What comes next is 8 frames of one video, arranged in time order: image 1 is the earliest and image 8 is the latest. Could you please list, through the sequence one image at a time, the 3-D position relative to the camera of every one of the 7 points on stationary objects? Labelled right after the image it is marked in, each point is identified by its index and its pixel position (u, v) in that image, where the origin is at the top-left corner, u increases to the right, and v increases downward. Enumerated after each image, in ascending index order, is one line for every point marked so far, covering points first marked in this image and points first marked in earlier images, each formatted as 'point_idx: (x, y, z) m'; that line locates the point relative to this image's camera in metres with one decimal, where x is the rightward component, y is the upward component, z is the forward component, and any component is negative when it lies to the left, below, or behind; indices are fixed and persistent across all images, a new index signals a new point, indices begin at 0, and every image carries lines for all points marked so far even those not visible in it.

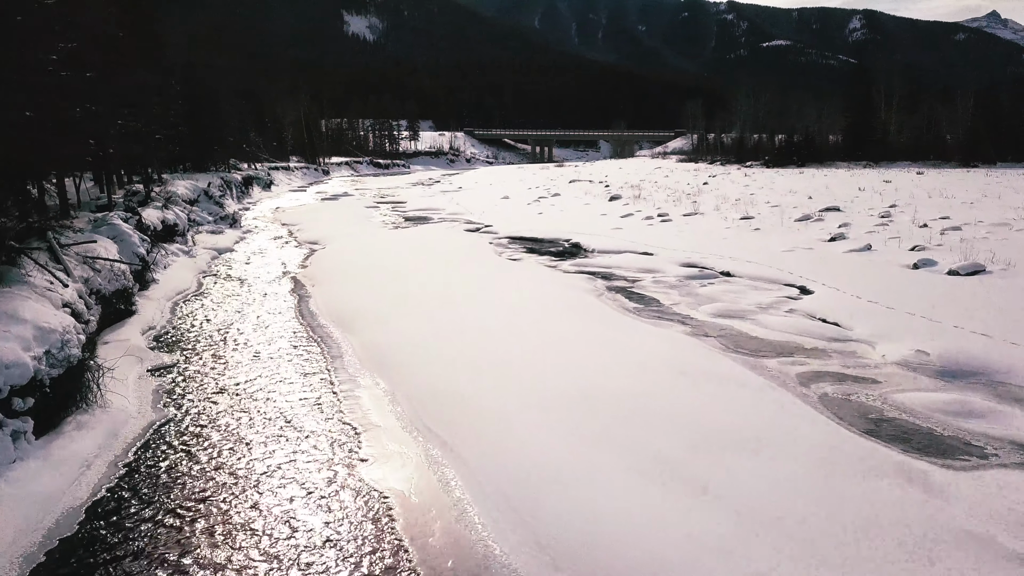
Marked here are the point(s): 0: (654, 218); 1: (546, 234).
0: (+3.0, +1.5, +16.6) m
1: (+0.6, +1.1, +15.0) m
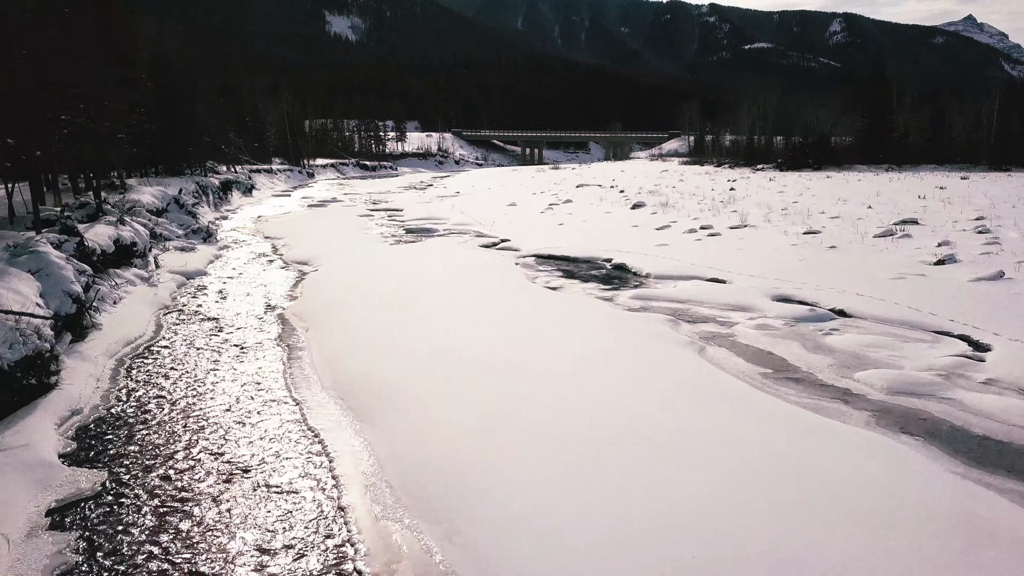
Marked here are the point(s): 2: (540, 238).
0: (+3.4, +1.0, +14.4) m
1: (+1.0, +0.6, +12.7) m
2: (+0.5, +1.0, +14.5) m
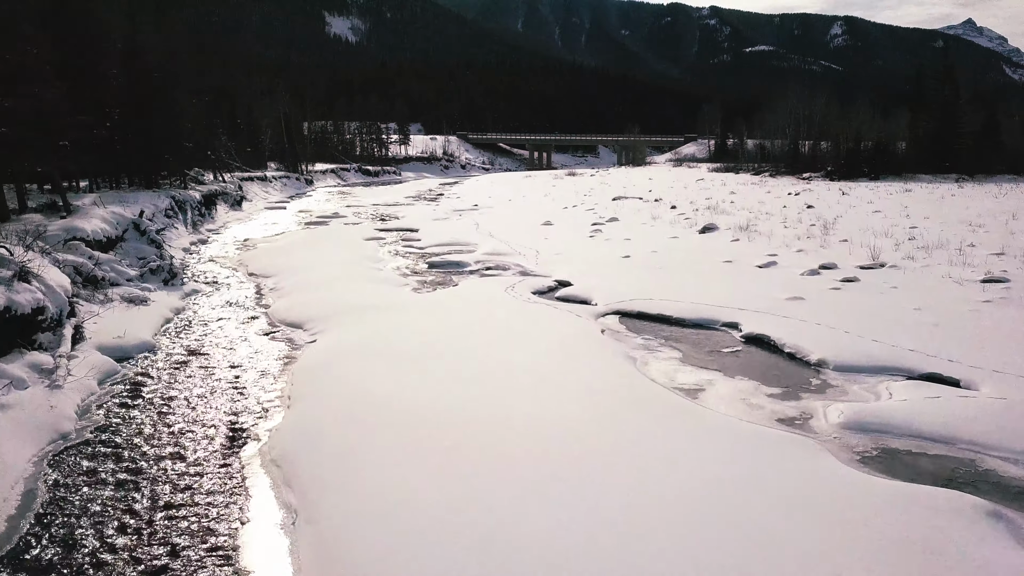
0: (+4.3, +0.2, +10.8) m
1: (+1.9, -0.2, +9.1) m
2: (+1.4, +0.1, +11.0) m
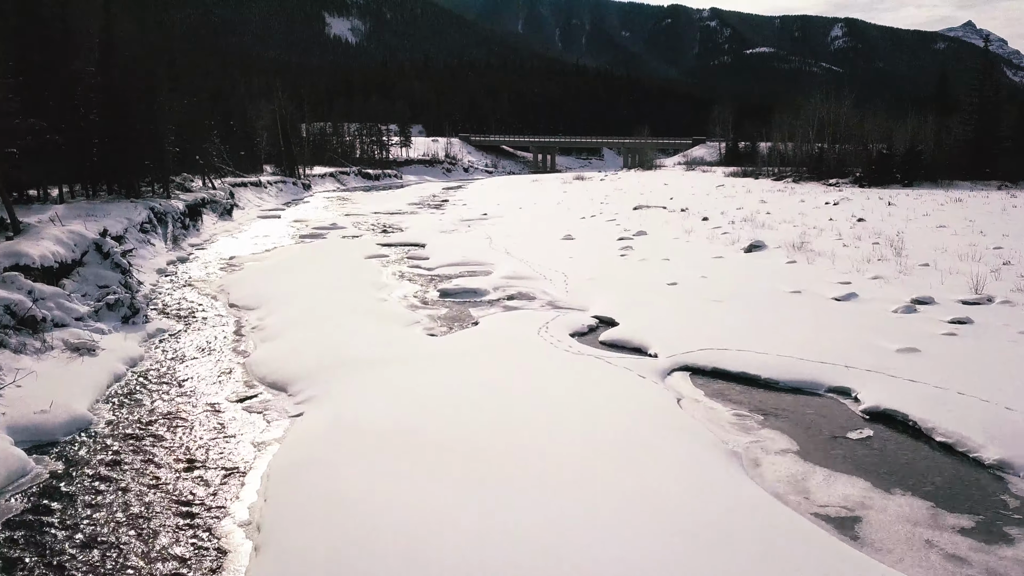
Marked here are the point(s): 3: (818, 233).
0: (+4.6, -0.3, +8.9) m
1: (+2.3, -0.7, +7.2) m
2: (+1.8, -0.3, +9.1) m
3: (+6.0, +1.1, +15.3) m
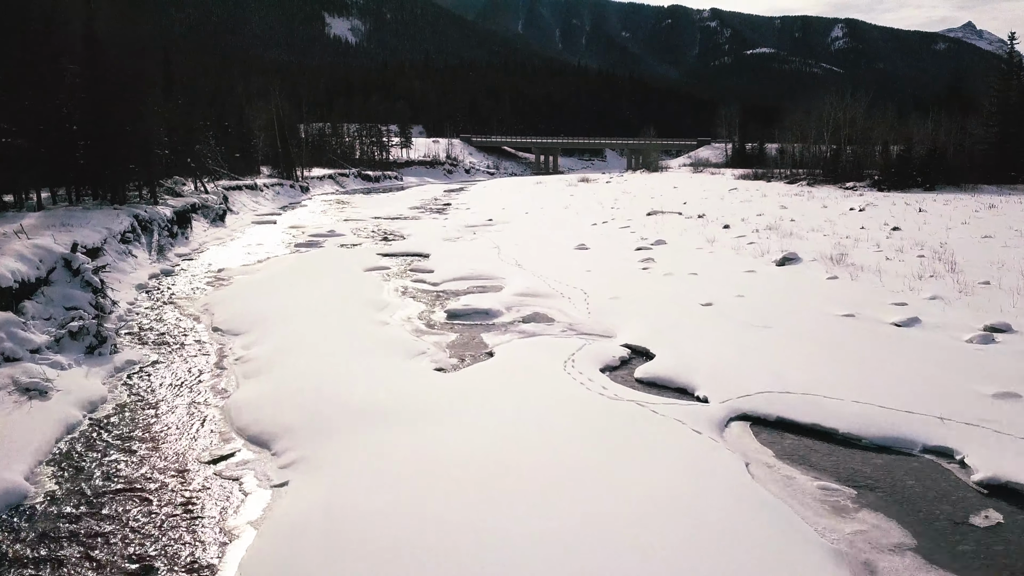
0: (+4.9, -0.5, +7.8) m
1: (+2.5, -0.9, +6.1) m
2: (+2.0, -0.6, +7.9) m
3: (+6.2, +0.8, +14.2) m
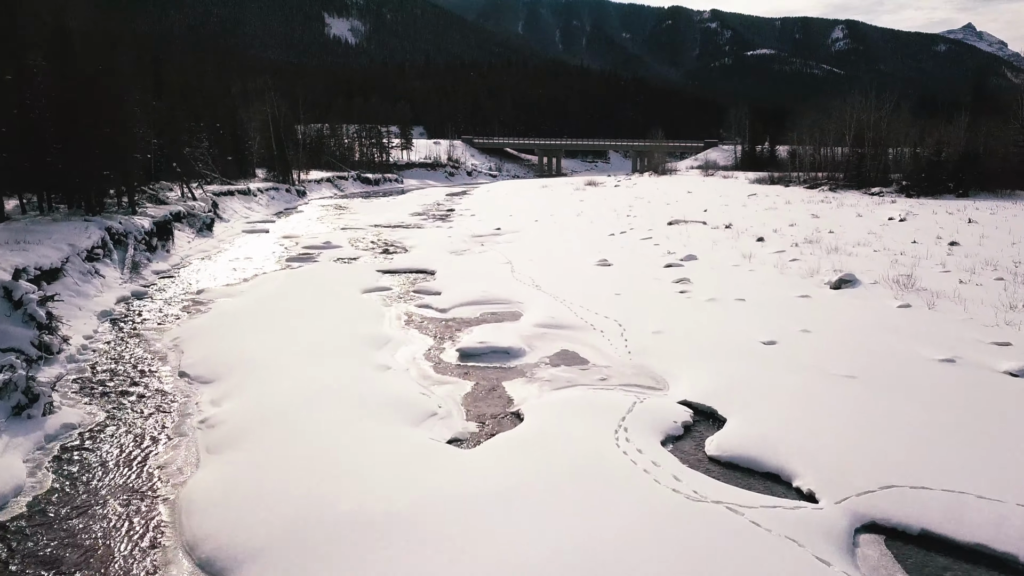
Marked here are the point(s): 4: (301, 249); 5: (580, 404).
0: (+5.1, -0.9, +6.2) m
1: (+2.8, -1.3, +4.5) m
2: (+2.2, -1.0, +6.3) m
3: (+6.4, +0.4, +12.6) m
4: (-4.9, +0.9, +18.3) m
5: (+0.6, -1.0, +6.7) m
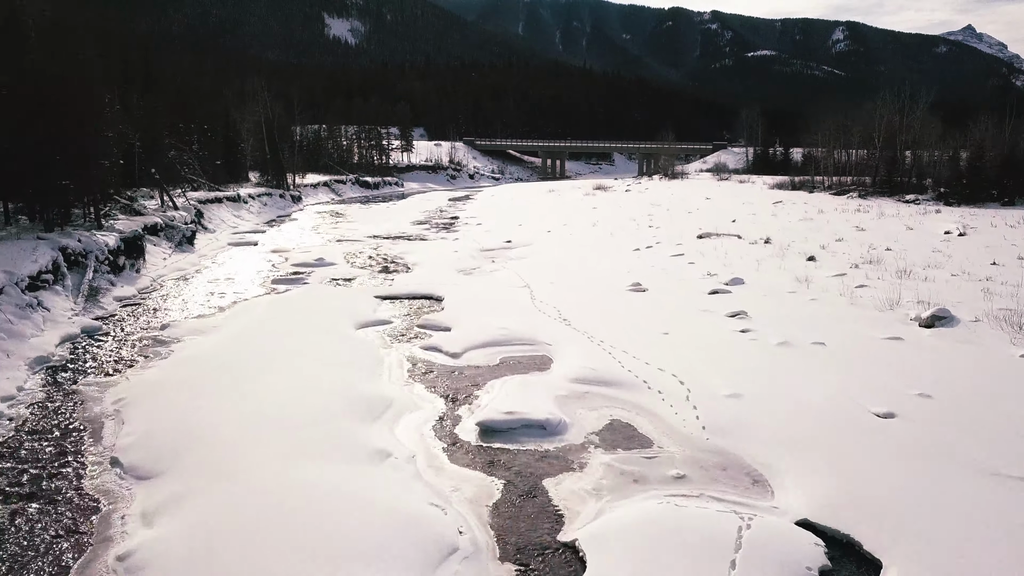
0: (+5.4, -1.4, +4.2) m
1: (+3.1, -1.8, +2.5) m
2: (+2.6, -1.4, +4.4) m
3: (+6.8, -0.1, +10.6) m
4: (-4.6, +0.4, +16.3) m
5: (+0.9, -1.5, +4.7) m
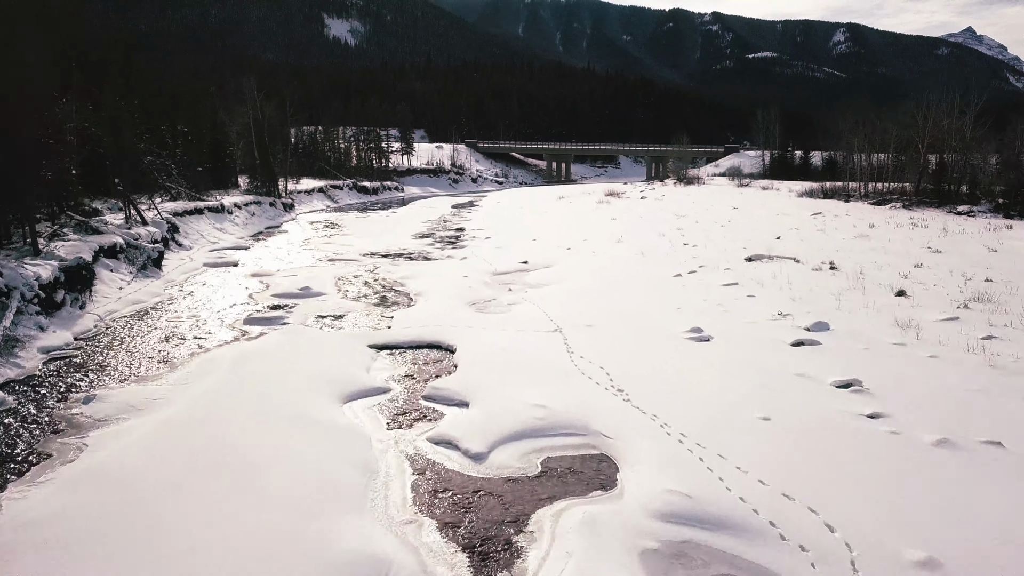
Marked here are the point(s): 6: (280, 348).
0: (+5.8, -2.0, +1.6) m
1: (+3.5, -2.4, -0.1) m
2: (+2.9, -2.0, +1.7) m
3: (+7.1, -0.7, +8.0) m
4: (-4.2, -0.2, +13.7) m
5: (+1.3, -2.1, +2.1) m
6: (-3.0, -0.8, +10.0) m
